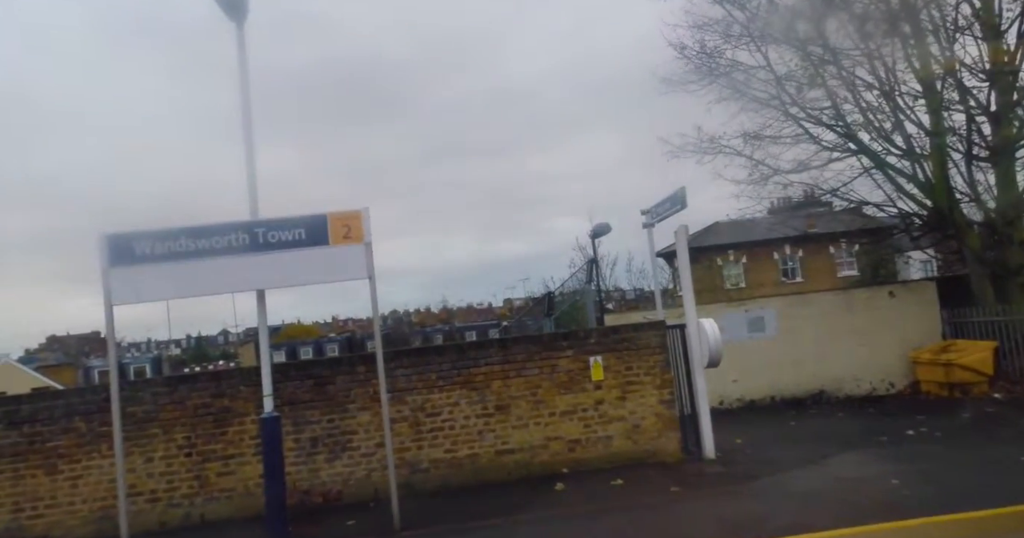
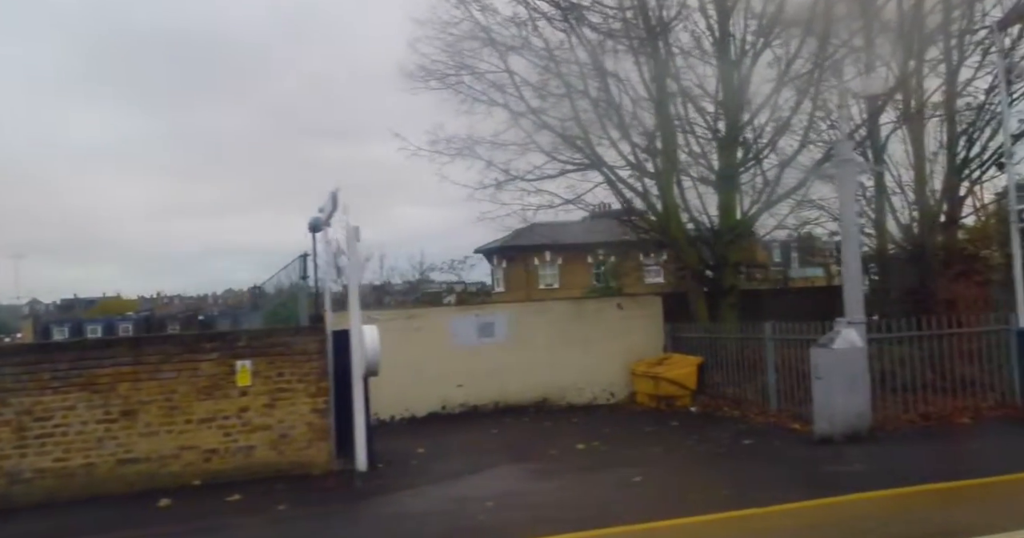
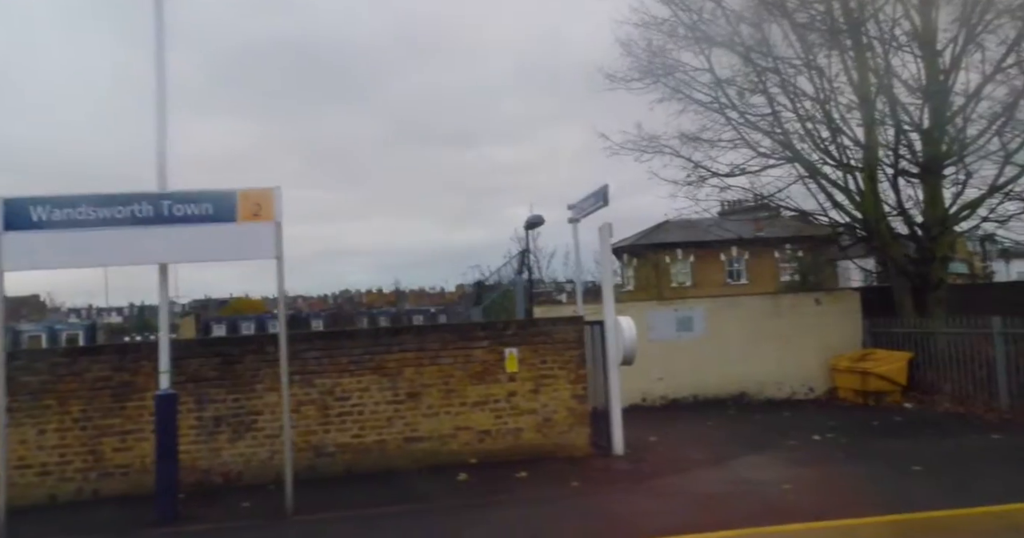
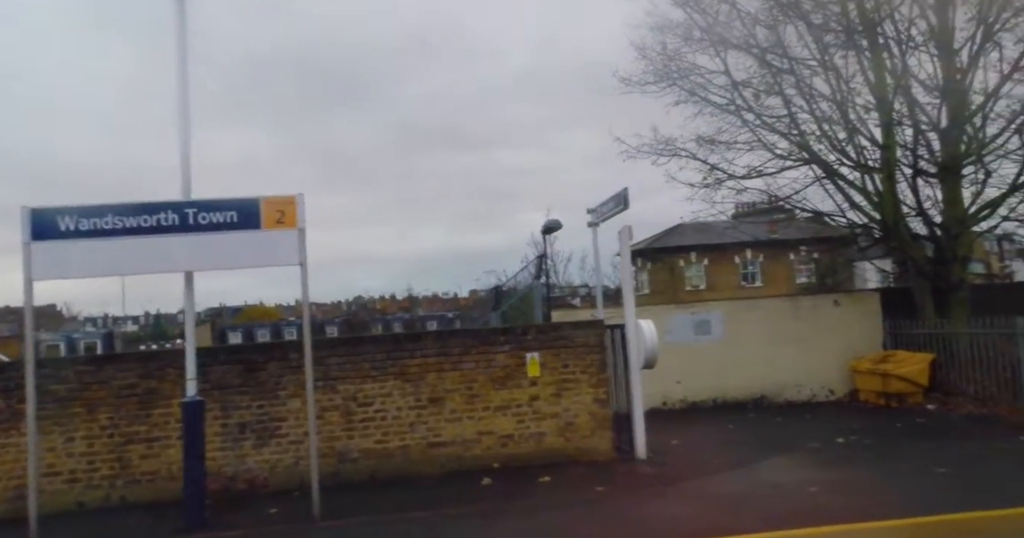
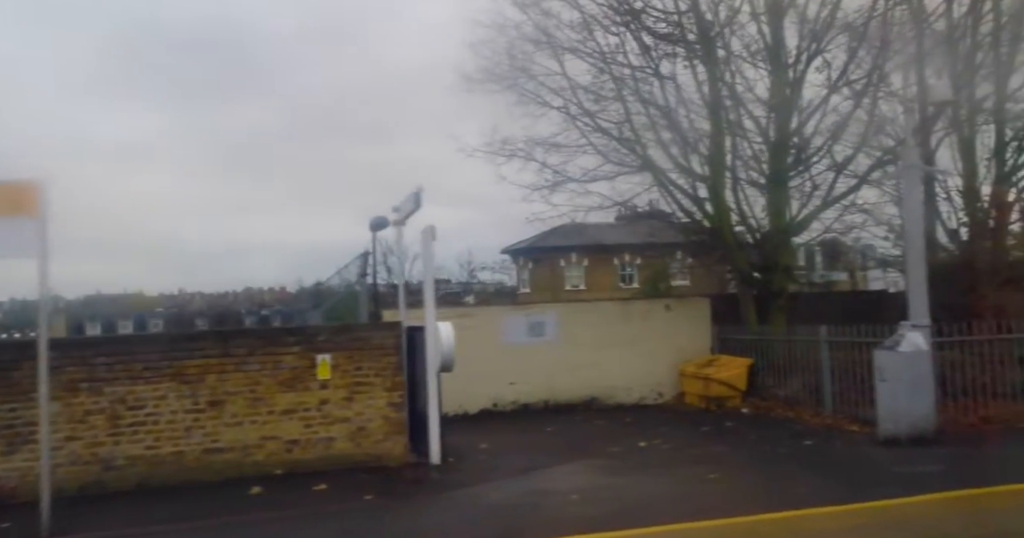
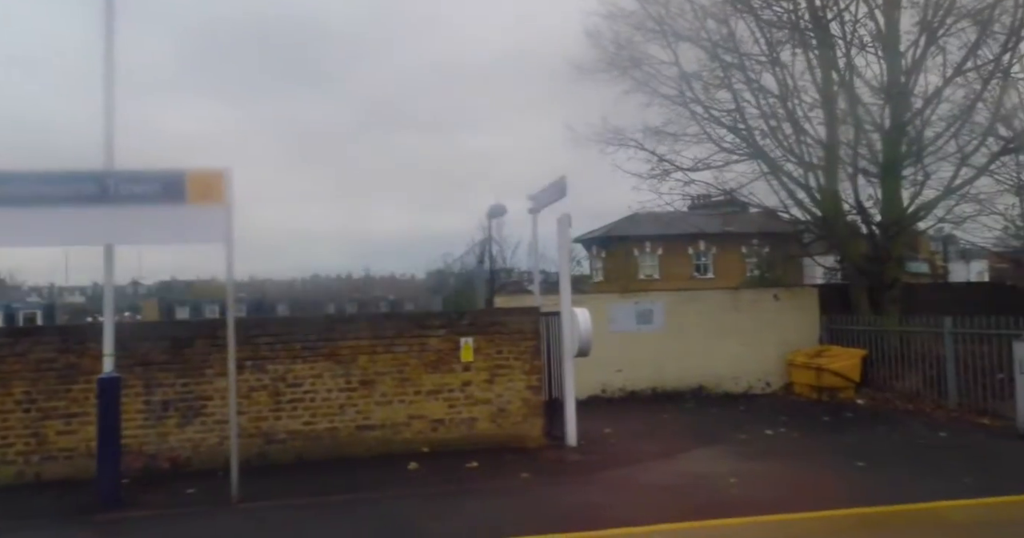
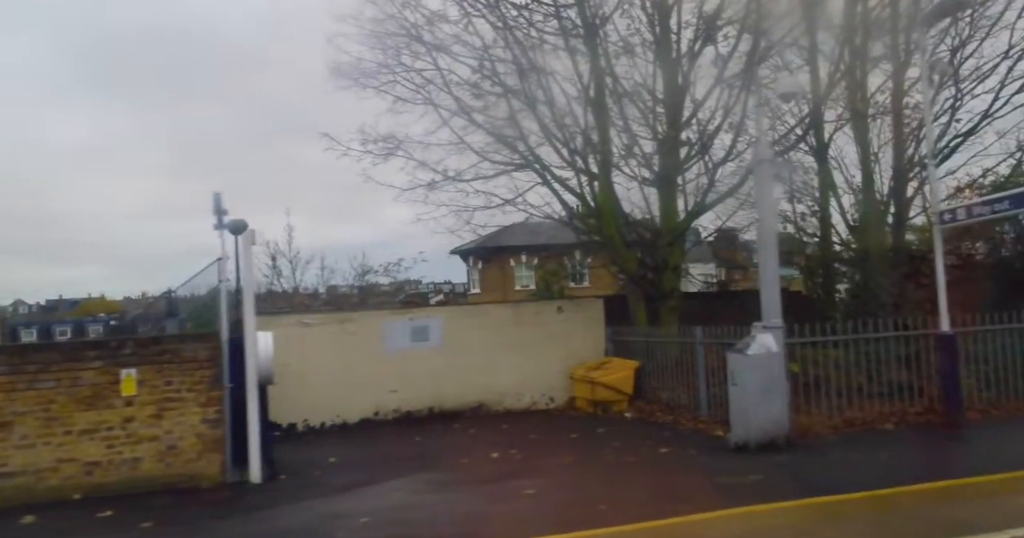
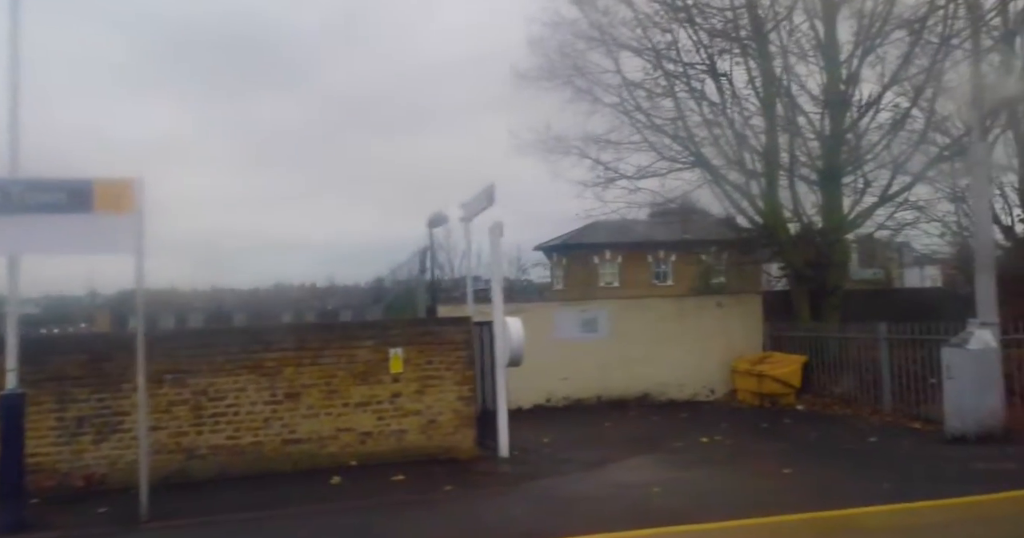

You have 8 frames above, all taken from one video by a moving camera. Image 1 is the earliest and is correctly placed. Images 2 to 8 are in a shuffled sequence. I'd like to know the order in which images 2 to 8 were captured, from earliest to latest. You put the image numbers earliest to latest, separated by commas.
4, 3, 6, 8, 5, 2, 7
